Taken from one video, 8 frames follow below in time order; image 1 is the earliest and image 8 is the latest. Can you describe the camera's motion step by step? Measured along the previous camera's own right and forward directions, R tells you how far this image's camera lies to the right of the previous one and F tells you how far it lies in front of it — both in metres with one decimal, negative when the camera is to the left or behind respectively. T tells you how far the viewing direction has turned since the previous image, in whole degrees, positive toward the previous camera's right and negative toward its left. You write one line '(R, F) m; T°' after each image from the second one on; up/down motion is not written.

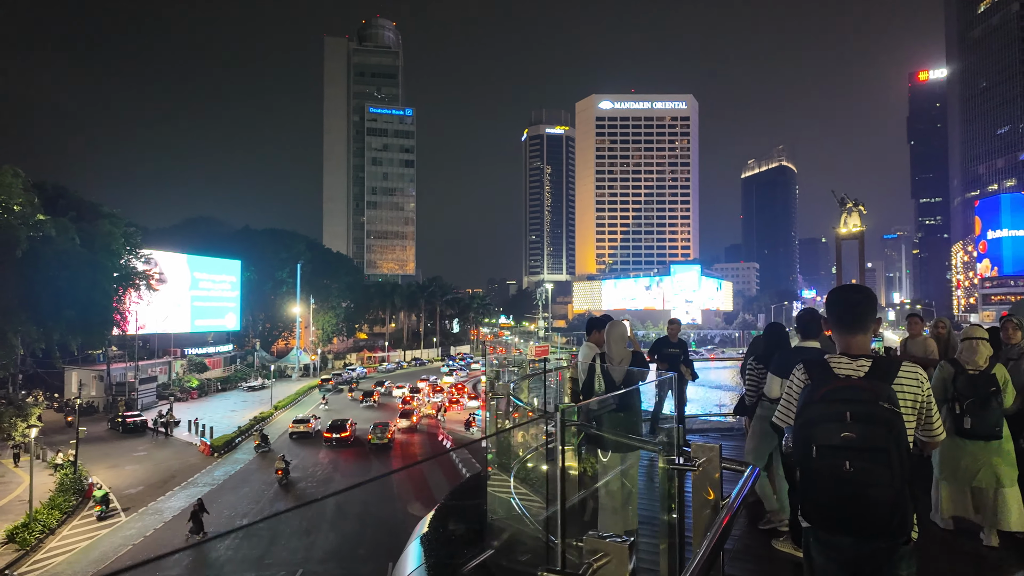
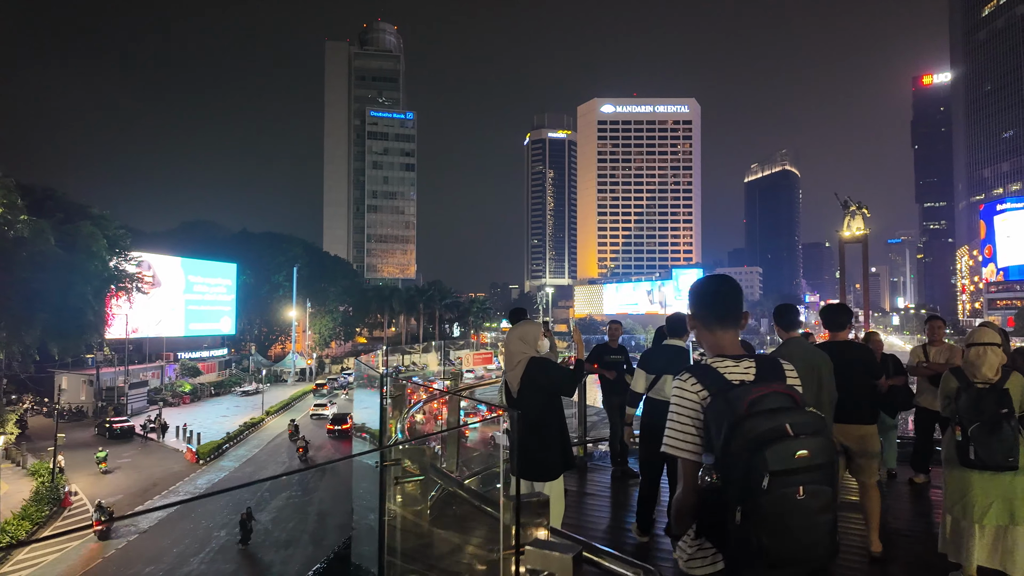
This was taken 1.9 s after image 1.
(+0.6, +0.9) m; 0°
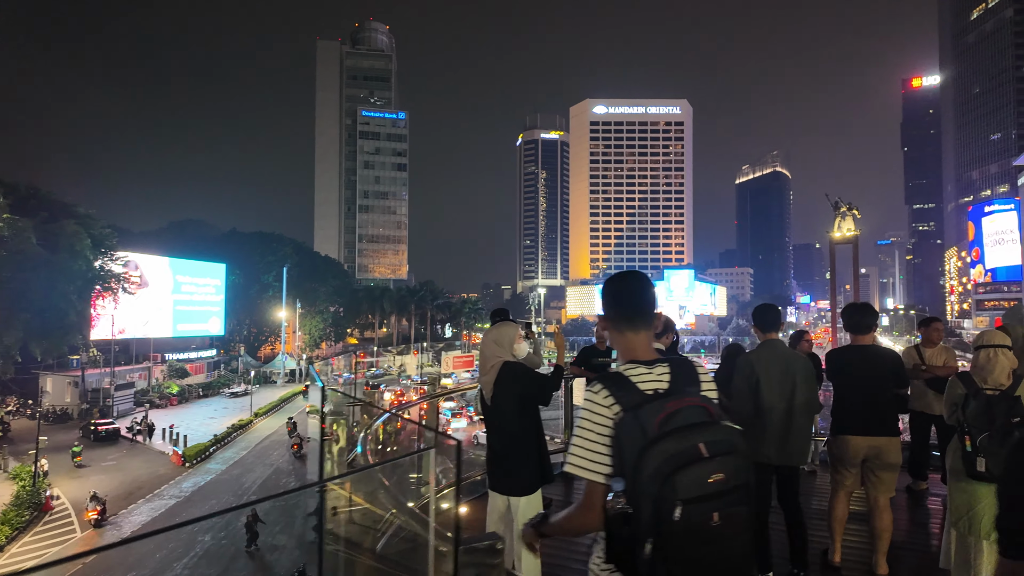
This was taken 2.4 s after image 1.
(+0.1, +0.3) m; +1°
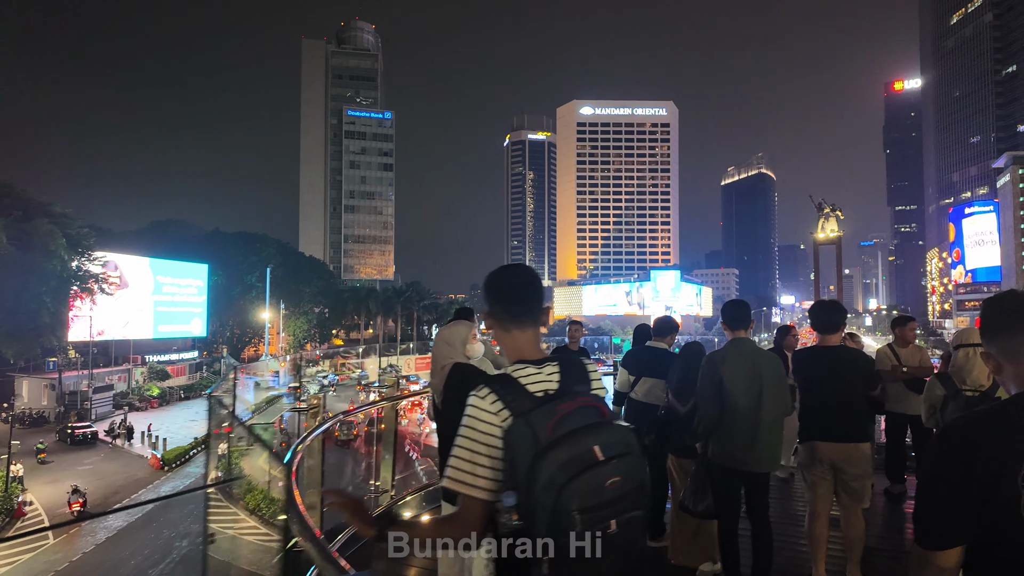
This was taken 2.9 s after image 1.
(+0.2, +0.2) m; +1°
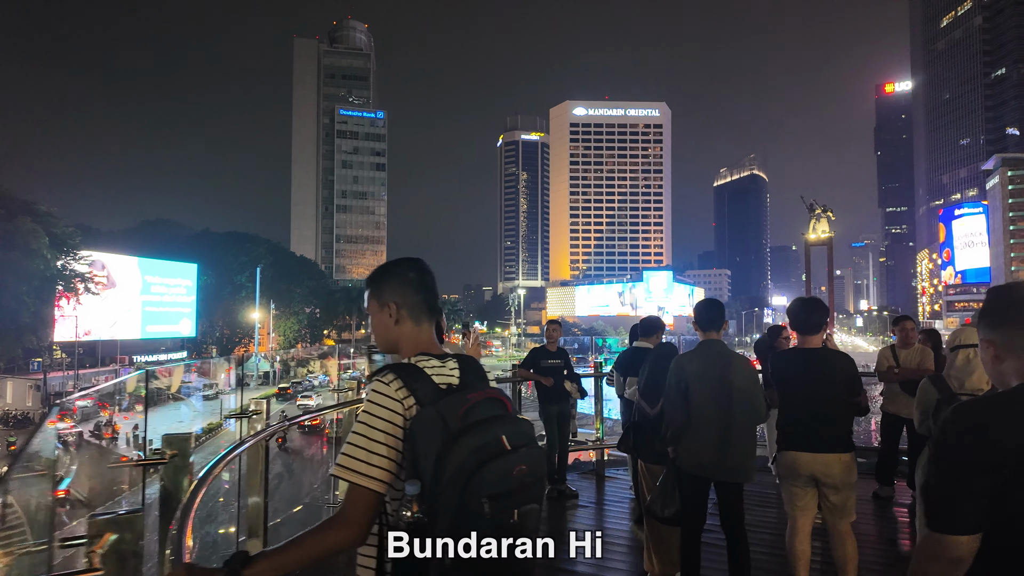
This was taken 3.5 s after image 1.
(+0.1, +0.2) m; +1°
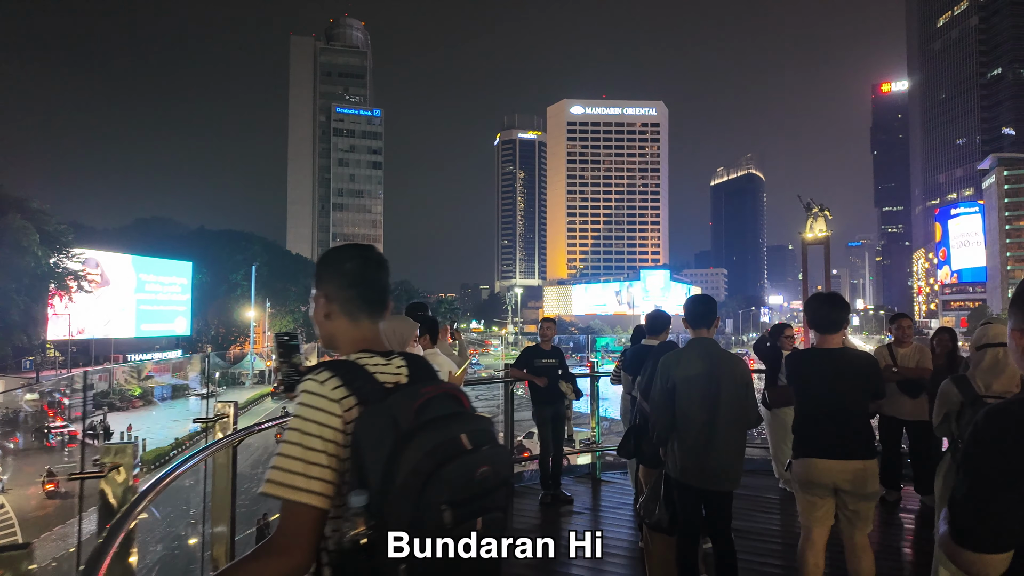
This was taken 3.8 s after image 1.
(0.0, +0.2) m; 0°
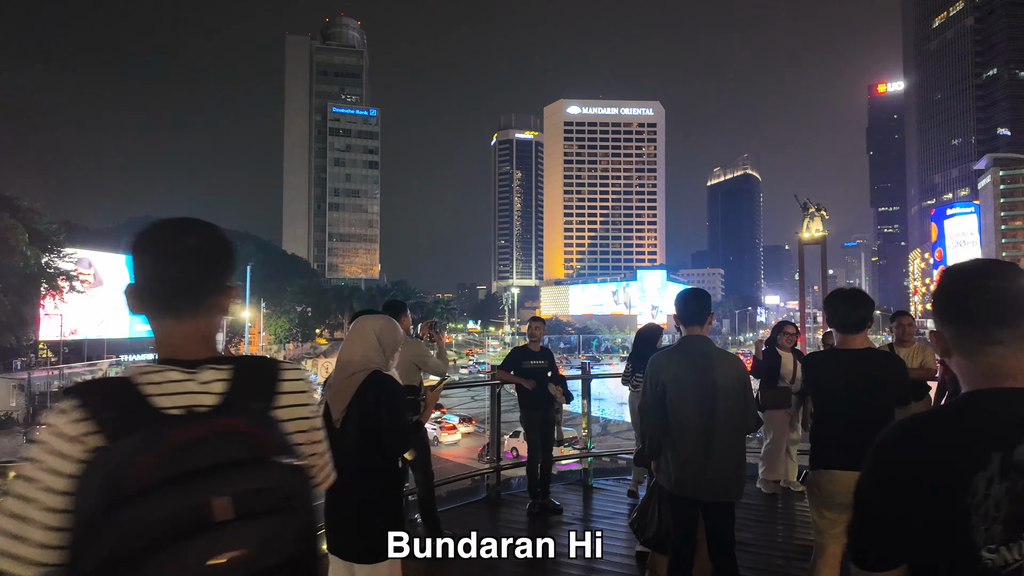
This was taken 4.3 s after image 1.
(+0.1, +0.3) m; 0°
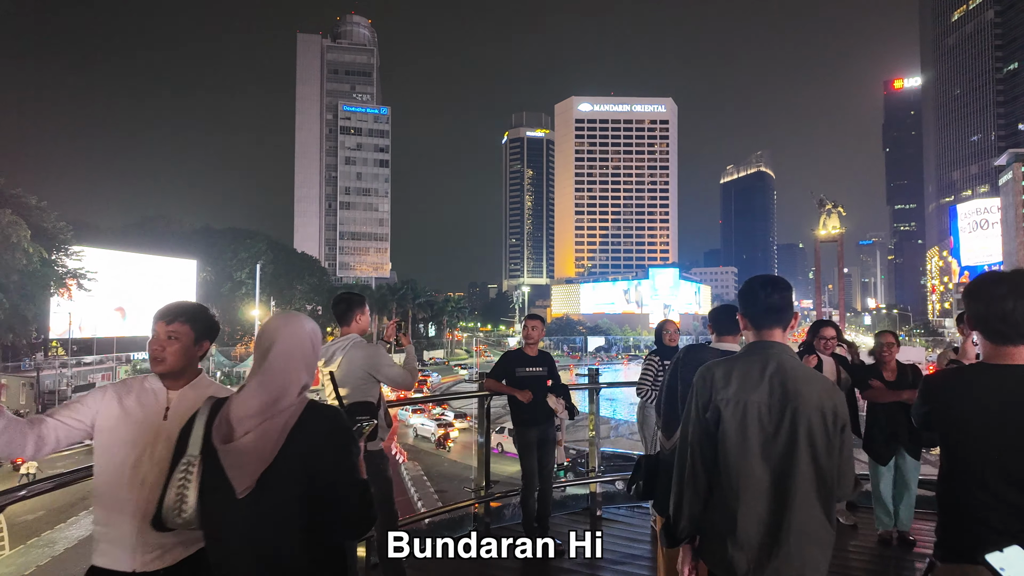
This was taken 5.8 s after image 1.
(+0.1, +0.8) m; -1°
